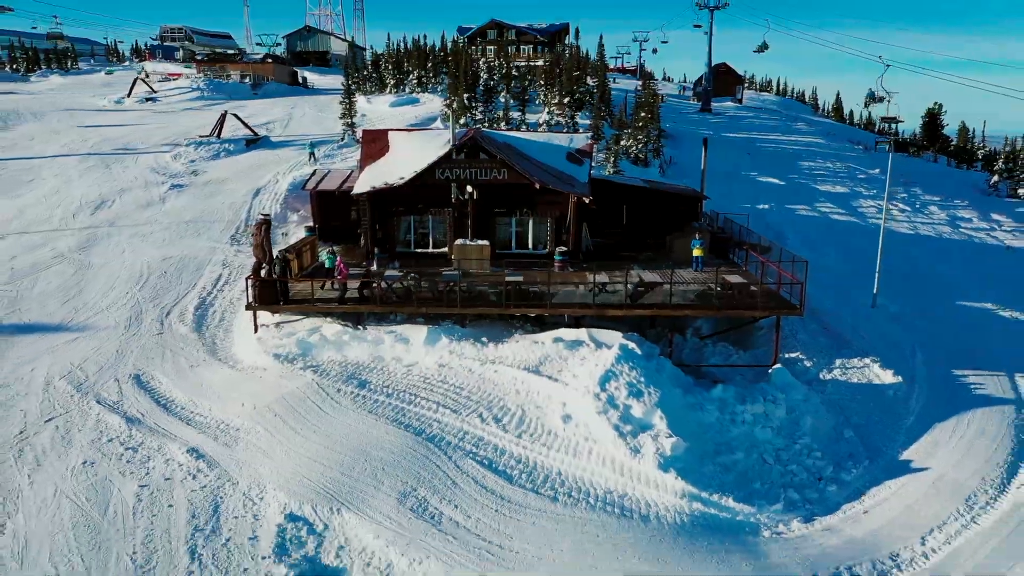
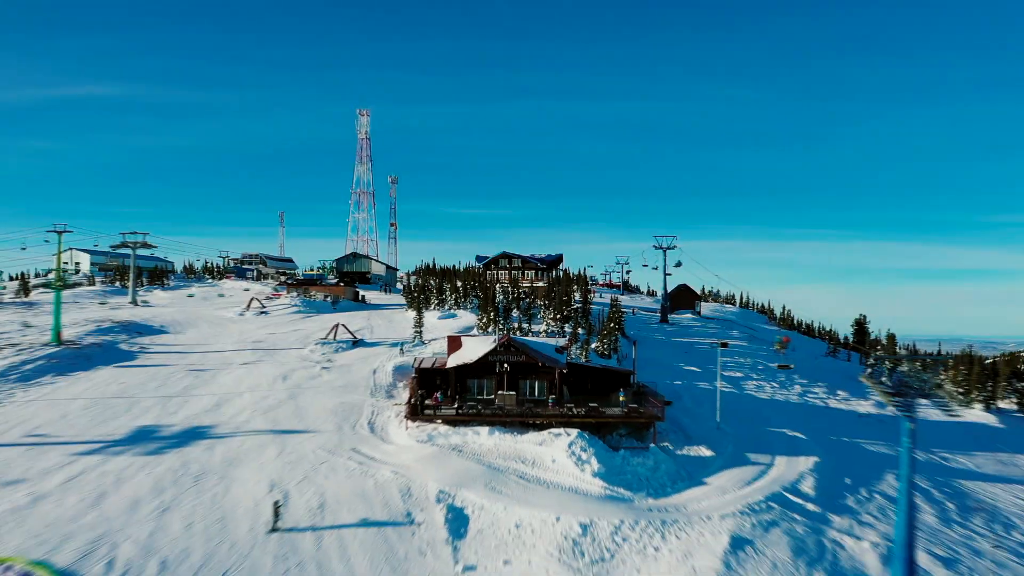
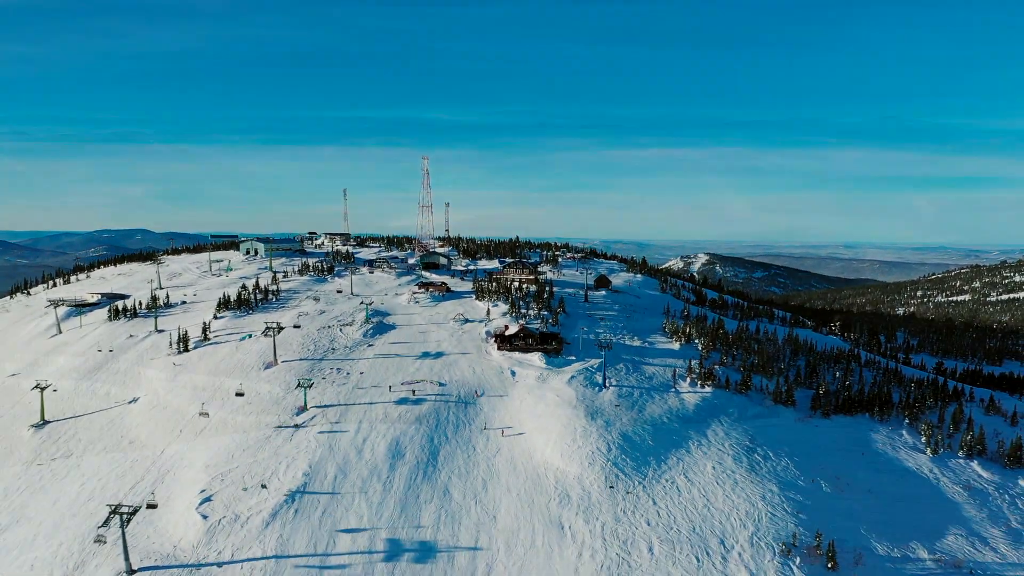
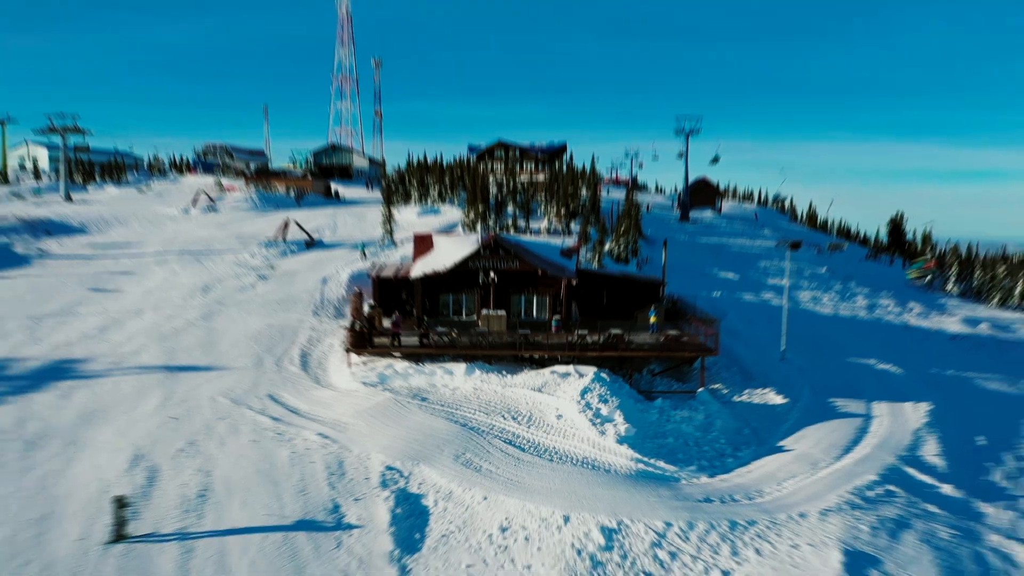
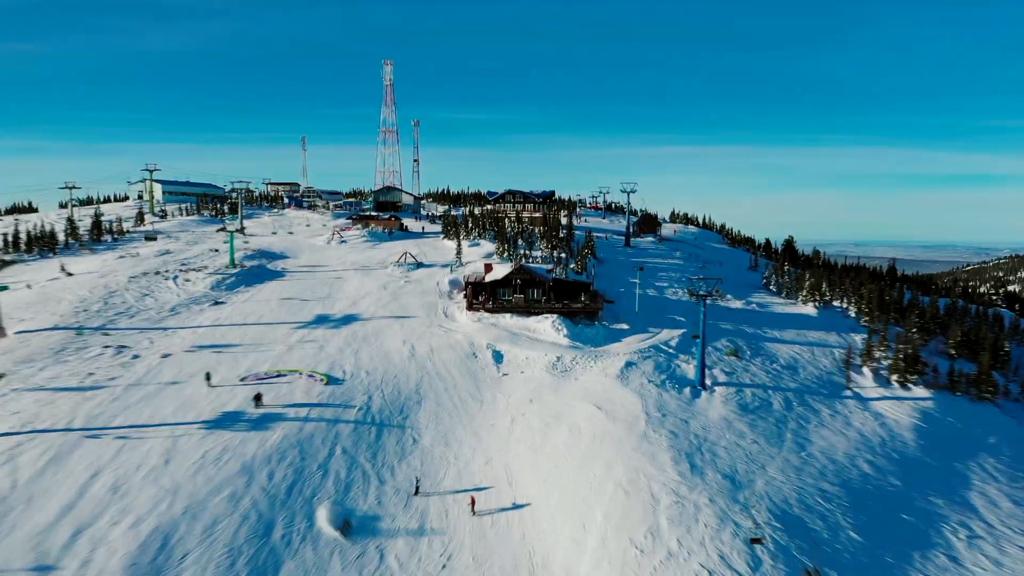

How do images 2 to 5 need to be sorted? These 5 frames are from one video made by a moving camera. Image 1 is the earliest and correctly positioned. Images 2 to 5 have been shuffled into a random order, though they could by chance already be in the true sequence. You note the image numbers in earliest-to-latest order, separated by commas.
4, 2, 5, 3
